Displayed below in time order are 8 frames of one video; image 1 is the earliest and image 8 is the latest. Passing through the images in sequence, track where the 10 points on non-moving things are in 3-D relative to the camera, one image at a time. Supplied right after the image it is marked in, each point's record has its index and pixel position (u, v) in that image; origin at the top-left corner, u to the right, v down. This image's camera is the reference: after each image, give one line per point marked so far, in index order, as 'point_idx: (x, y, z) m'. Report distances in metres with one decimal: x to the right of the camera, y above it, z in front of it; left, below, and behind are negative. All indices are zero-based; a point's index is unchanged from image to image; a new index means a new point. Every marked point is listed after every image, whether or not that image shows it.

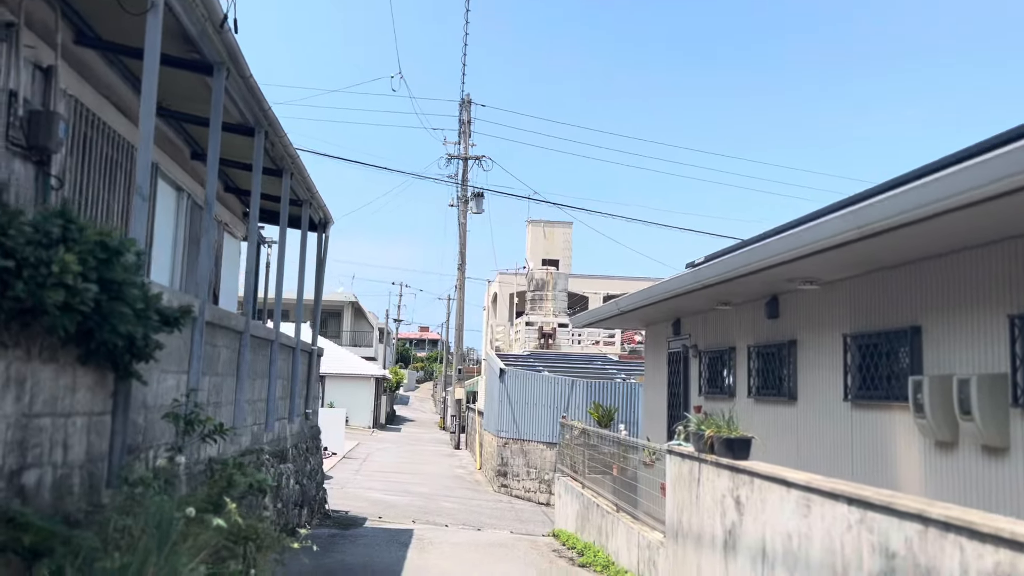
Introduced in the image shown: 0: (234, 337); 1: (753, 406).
0: (-2.2, -0.4, +6.8) m
1: (+2.4, -1.2, +8.5) m
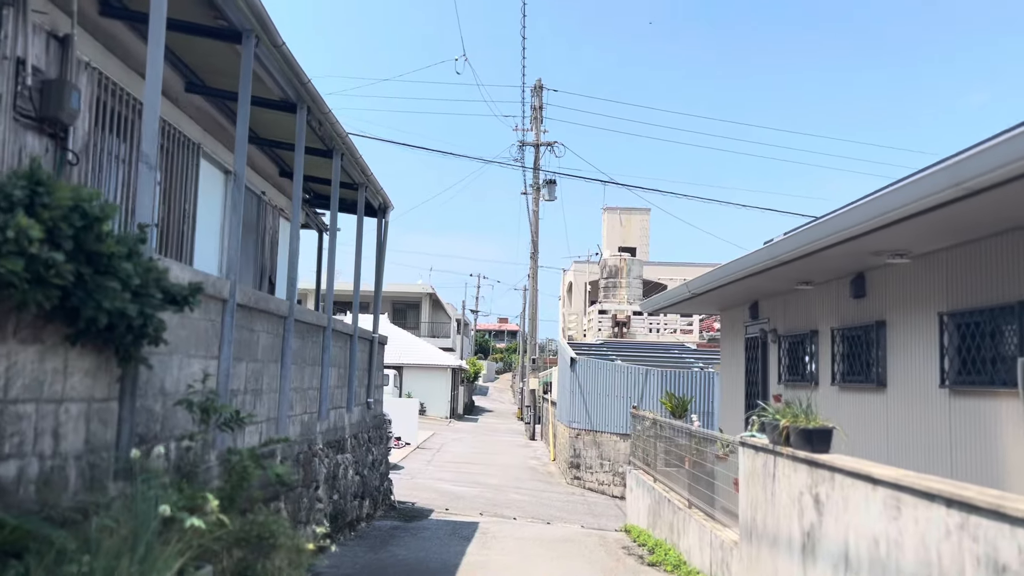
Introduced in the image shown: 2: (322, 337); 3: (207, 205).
0: (-1.8, -0.3, +6.5) m
1: (+3.0, -1.0, +7.8) m
2: (-1.8, -0.5, +8.2) m
3: (-2.7, +0.7, +7.5) m
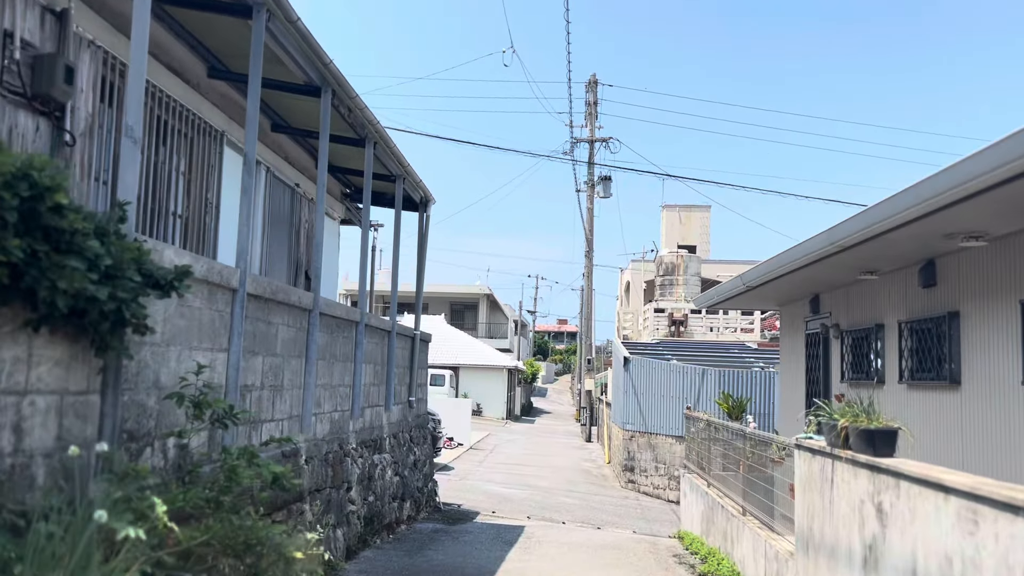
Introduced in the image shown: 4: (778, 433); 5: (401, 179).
0: (-1.6, -0.2, +6.2) m
1: (+3.3, -0.9, +7.2) m
2: (-1.5, -0.4, +7.9) m
3: (-2.4, +0.8, +7.3) m
4: (+3.3, -1.8, +10.6) m
5: (-1.2, +1.2, +9.6) m
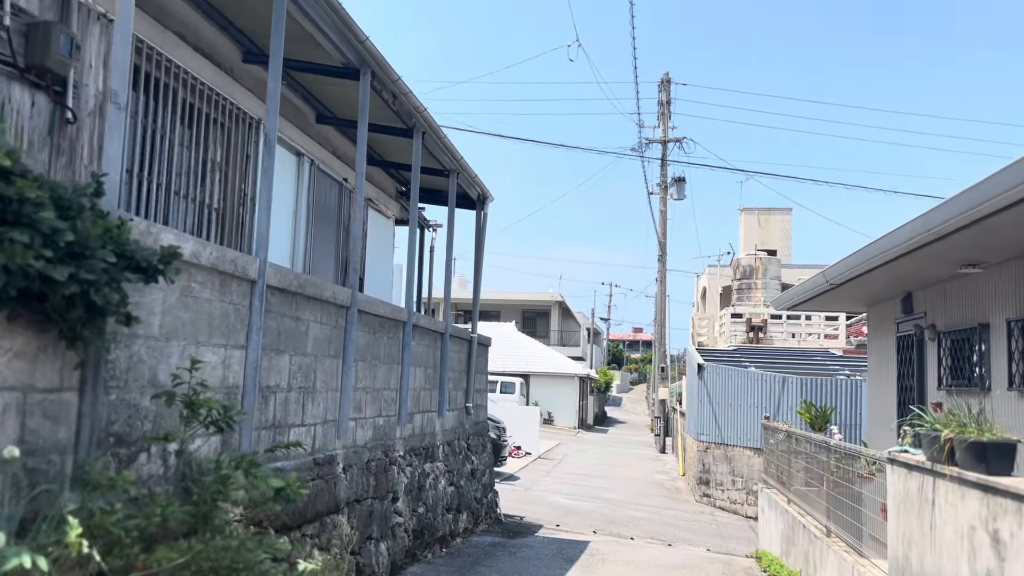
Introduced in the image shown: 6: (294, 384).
0: (-1.2, -0.2, +5.8) m
1: (+3.7, -0.8, +6.3) m
2: (-1.0, -0.4, +7.5) m
3: (-1.9, +0.8, +6.9) m
4: (+4.0, -1.8, +9.7) m
5: (-0.6, +1.2, +9.2) m
6: (-1.3, -0.6, +5.2) m
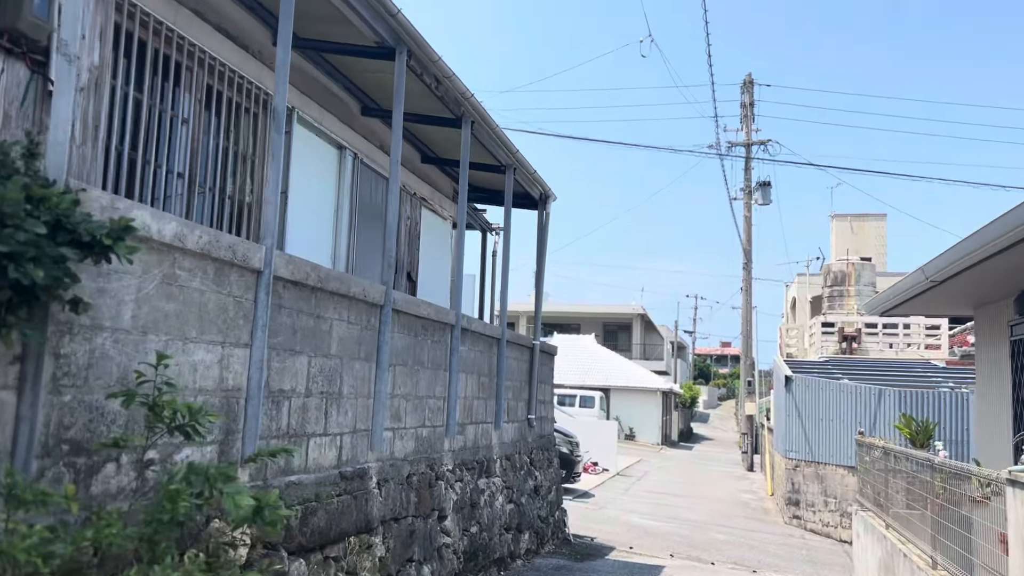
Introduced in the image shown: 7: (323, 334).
0: (-0.9, -0.1, +5.3) m
1: (+4.0, -0.8, +5.3) m
2: (-0.5, -0.4, +6.9) m
3: (-1.5, +0.8, +6.5) m
4: (+4.7, -1.8, +8.7) m
5: (0.0, +1.2, +8.6) m
6: (-1.1, -0.6, +4.7) m
7: (-1.1, -0.3, +4.8) m
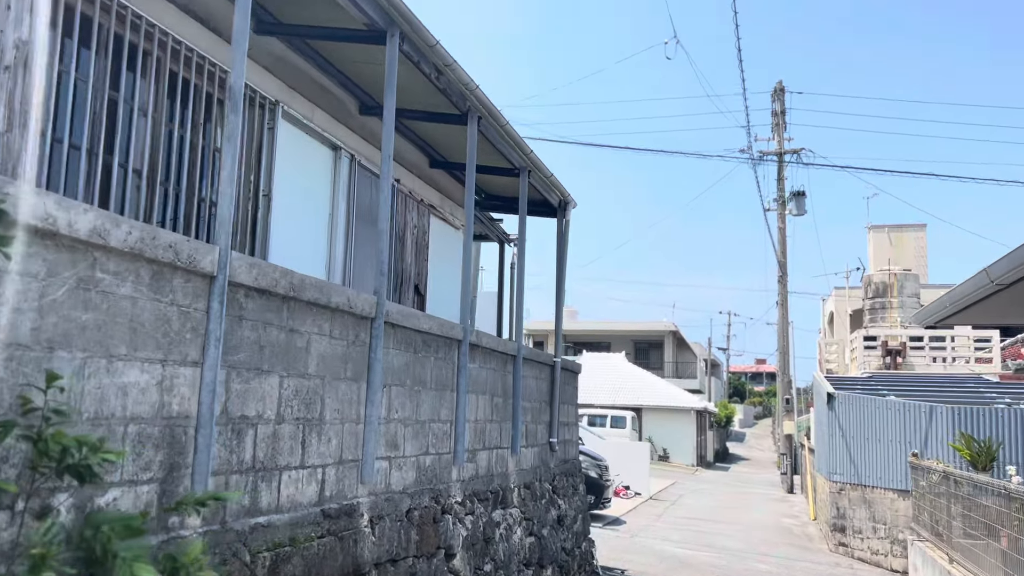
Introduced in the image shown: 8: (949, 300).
0: (-0.9, -0.2, +4.7) m
1: (+4.1, -0.8, +4.5) m
2: (-0.4, -0.5, +6.3) m
3: (-1.5, +0.7, +5.9) m
4: (+4.9, -1.8, +7.8) m
5: (+0.1, +1.1, +7.9) m
6: (-1.1, -0.6, +4.1) m
7: (-1.0, -0.3, +4.1) m
8: (+4.0, -0.1, +7.7) m
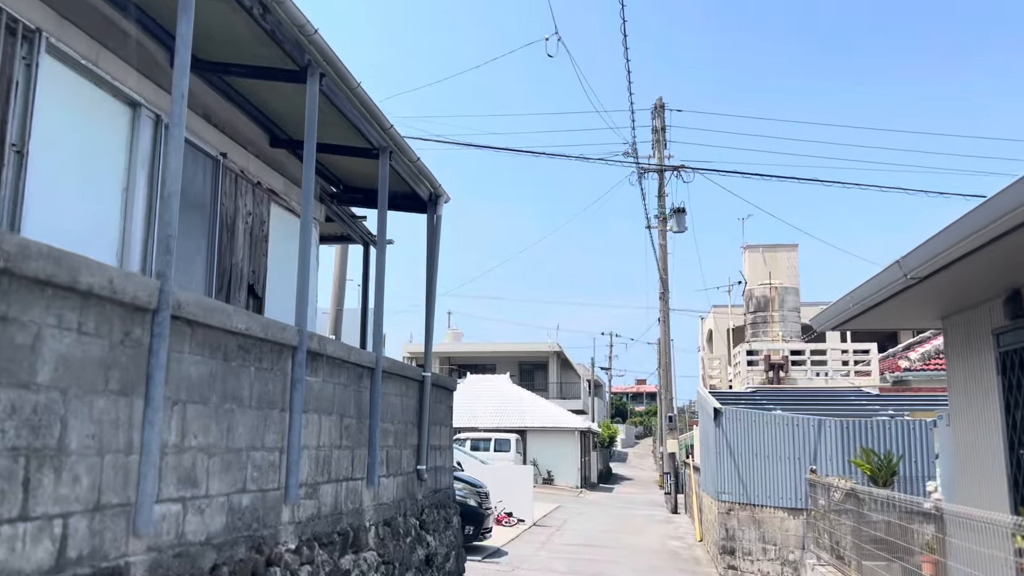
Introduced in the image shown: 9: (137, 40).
0: (-1.6, -0.1, +3.4) m
1: (+3.4, -0.7, +3.8) m
2: (-1.3, -0.4, +5.0) m
3: (-2.3, +0.8, +4.5) m
4: (+3.7, -1.8, +7.2) m
5: (-1.0, +1.1, +6.8) m
6: (-1.7, -0.5, +2.7) m
7: (-1.7, -0.2, +2.9) m
8: (+2.9, -0.1, +7.1) m
9: (-2.2, +1.5, +5.1) m
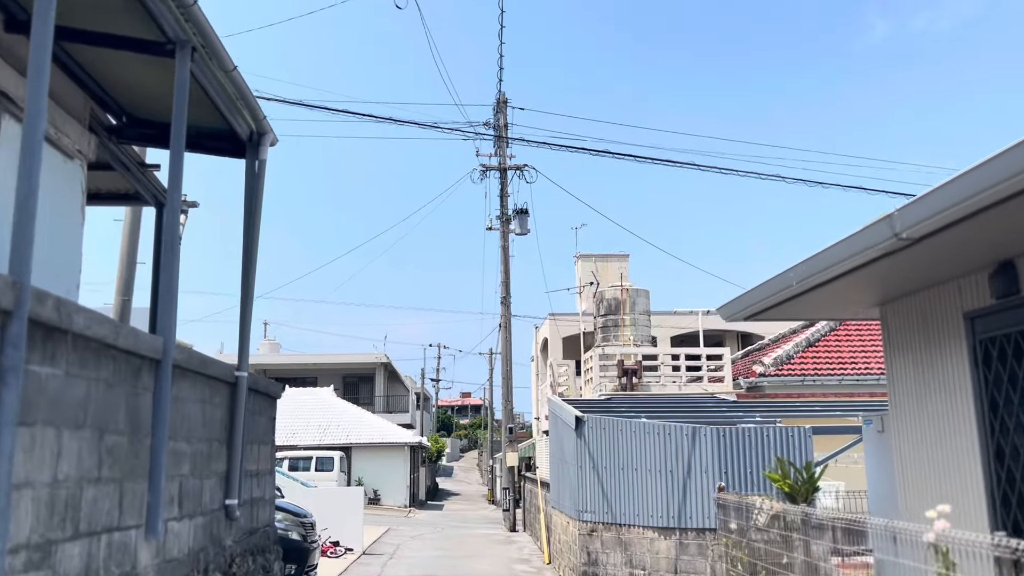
0: (-1.6, +0.2, +1.2) m
1: (+3.1, -0.5, +2.7) m
2: (-1.7, -0.2, +2.9) m
3: (-2.6, +1.1, +2.2) m
4: (+2.7, -1.7, +6.0) m
5: (-1.8, +1.3, +4.7) m
6: (-1.6, -0.2, +0.6) m
7: (-1.6, +0.1, +0.7) m
8: (+1.9, +0.1, +5.8) m
9: (-2.6, +1.8, +2.8) m
